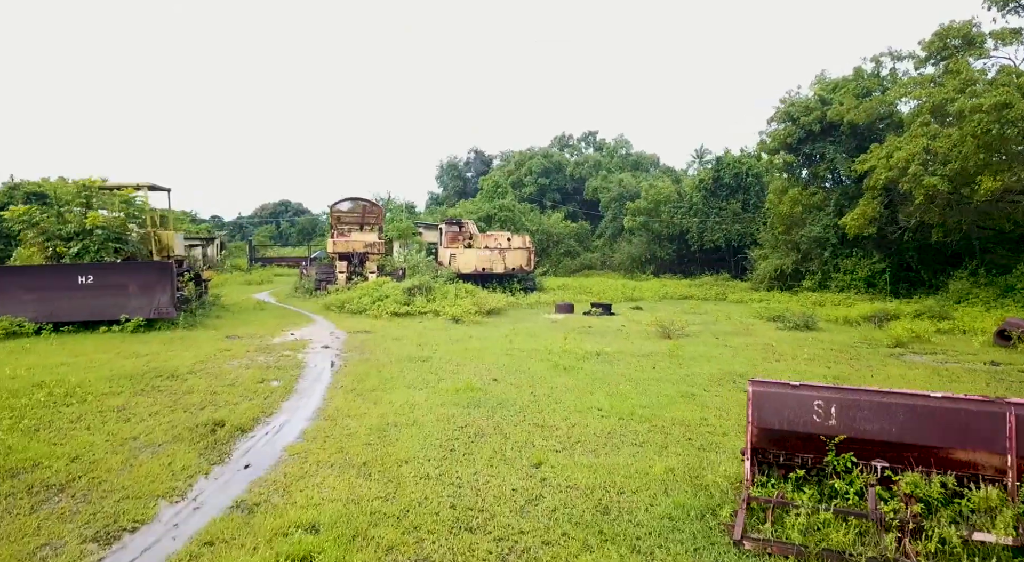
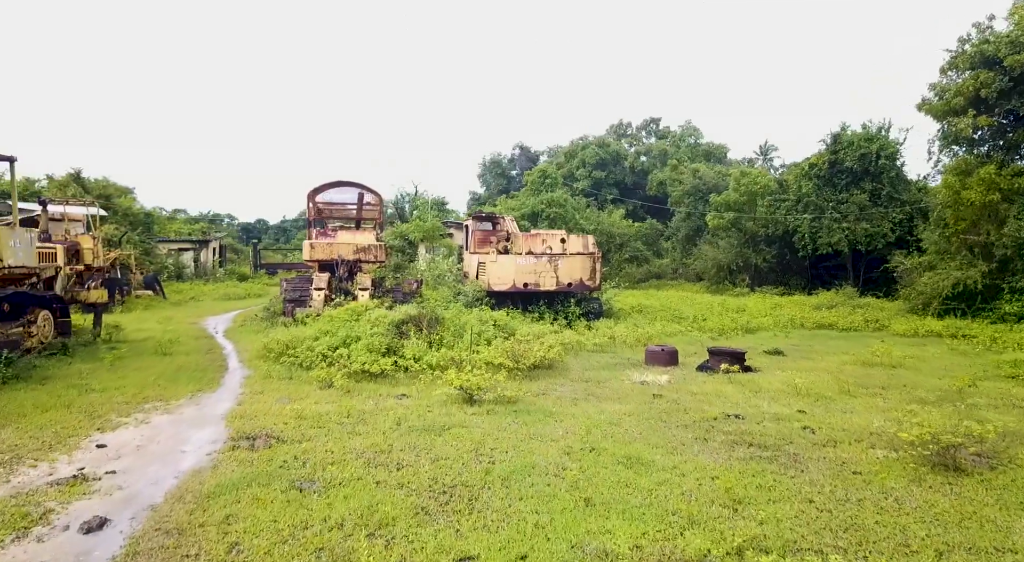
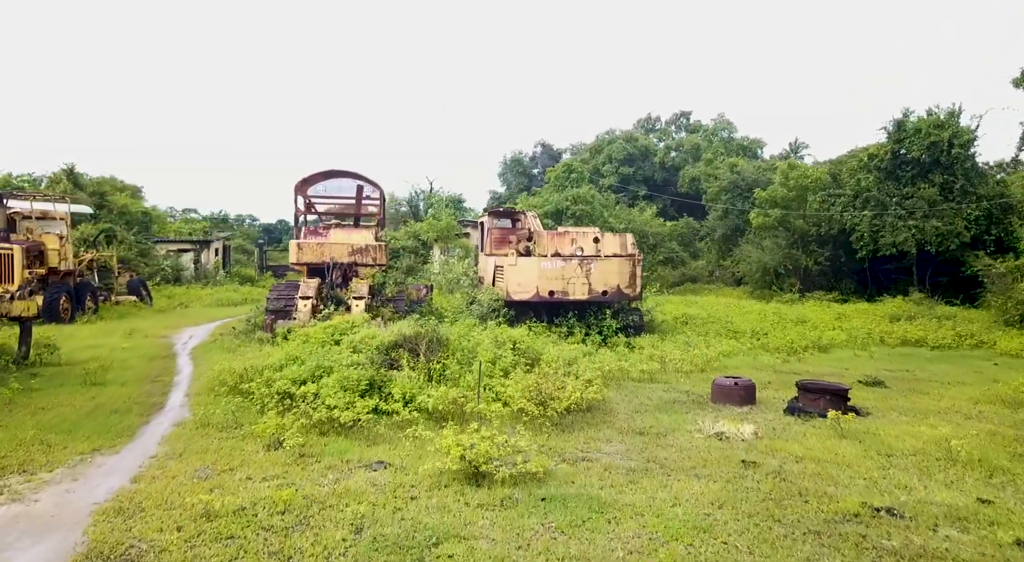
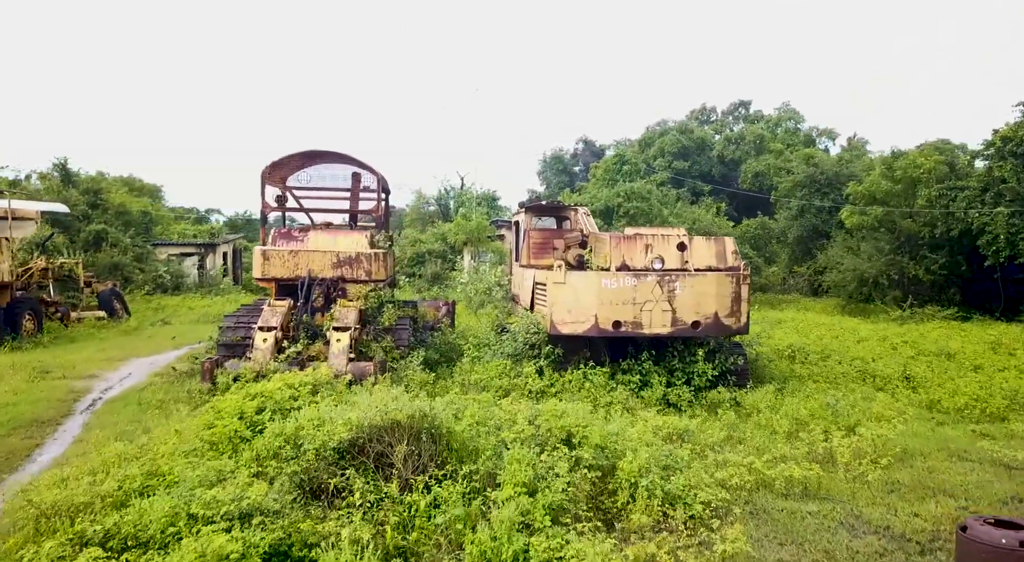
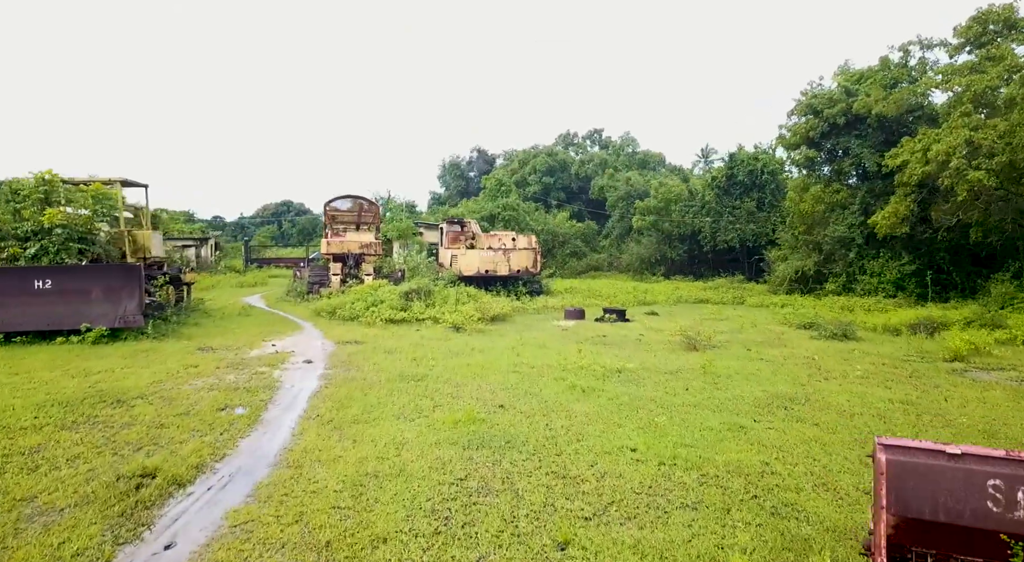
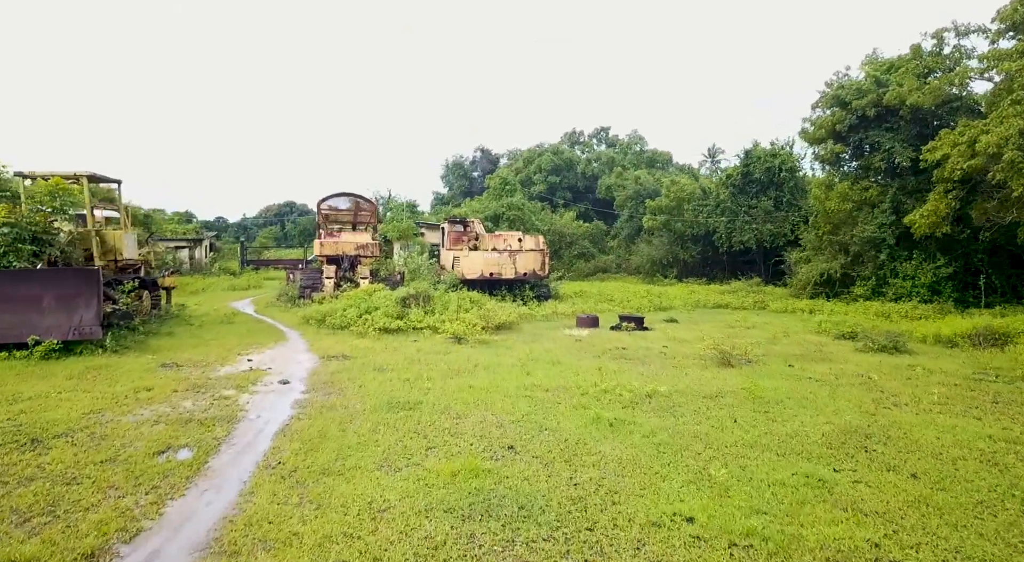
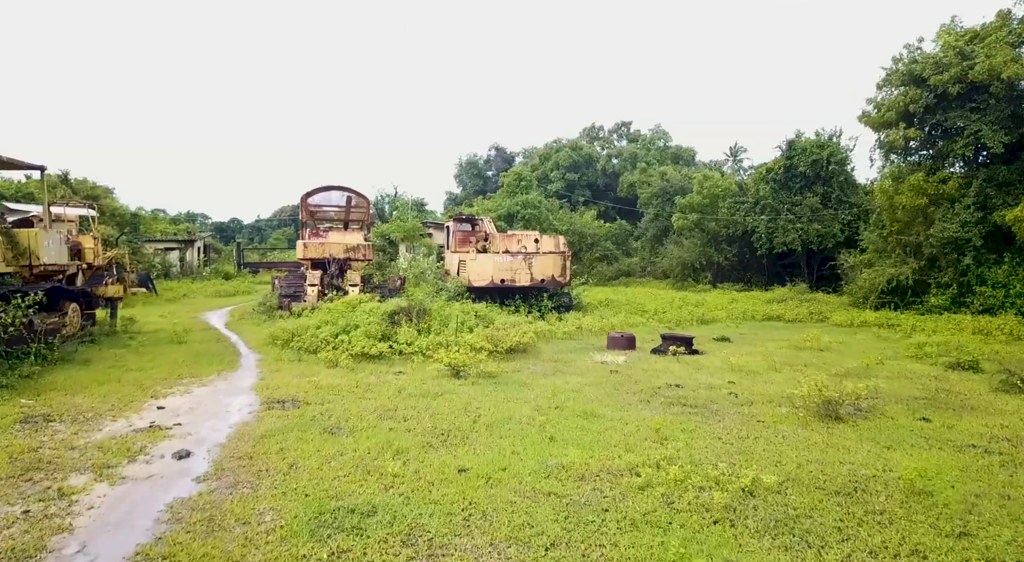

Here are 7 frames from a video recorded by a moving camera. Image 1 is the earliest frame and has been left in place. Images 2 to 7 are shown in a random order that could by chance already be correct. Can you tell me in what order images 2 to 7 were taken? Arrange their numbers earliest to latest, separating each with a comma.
5, 6, 7, 2, 3, 4
